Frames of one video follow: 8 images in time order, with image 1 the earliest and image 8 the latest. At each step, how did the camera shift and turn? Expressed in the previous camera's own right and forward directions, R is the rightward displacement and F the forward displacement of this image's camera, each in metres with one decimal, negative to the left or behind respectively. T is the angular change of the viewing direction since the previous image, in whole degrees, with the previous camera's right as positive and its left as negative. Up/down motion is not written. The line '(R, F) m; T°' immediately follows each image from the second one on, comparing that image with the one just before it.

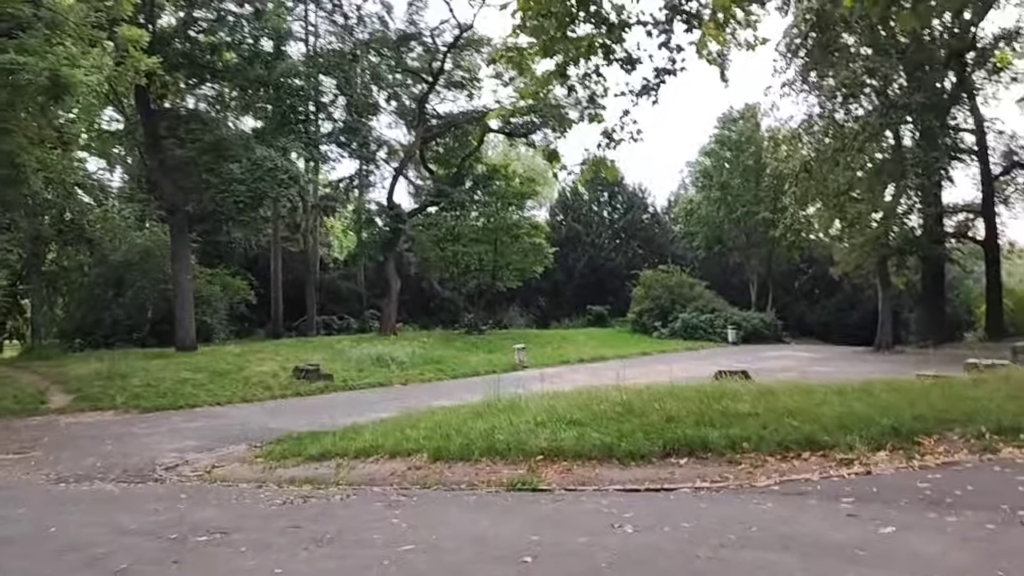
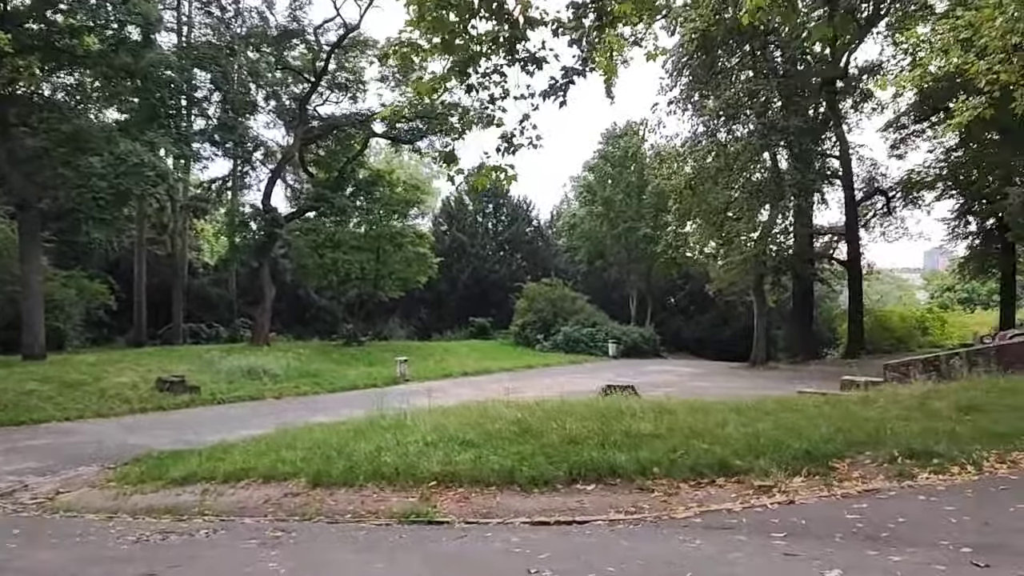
(-0.2, +0.7) m; +8°
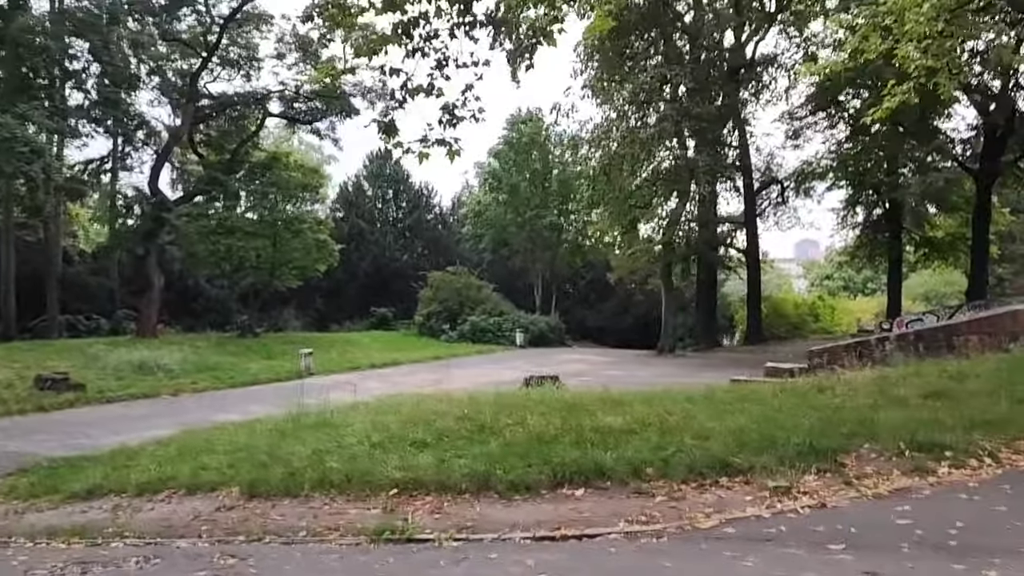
(-0.7, +0.9) m; +7°
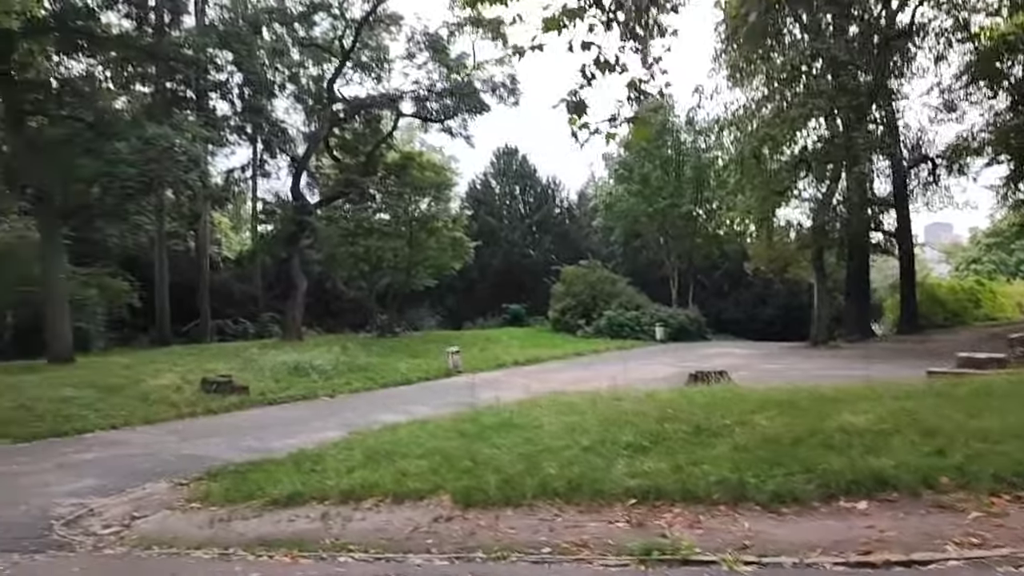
(-1.0, +0.7) m; -7°
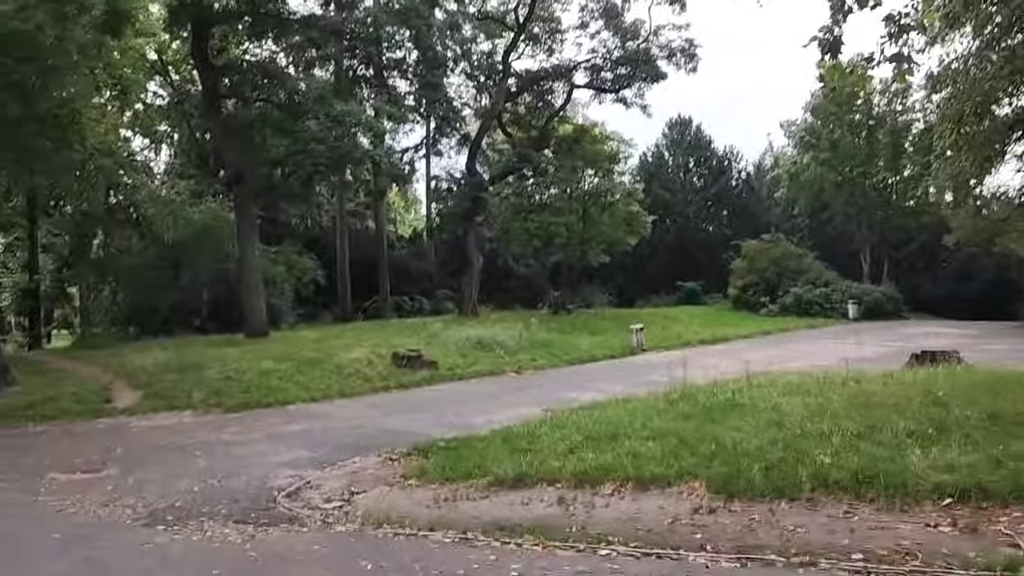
(-0.8, +0.8) m; -10°
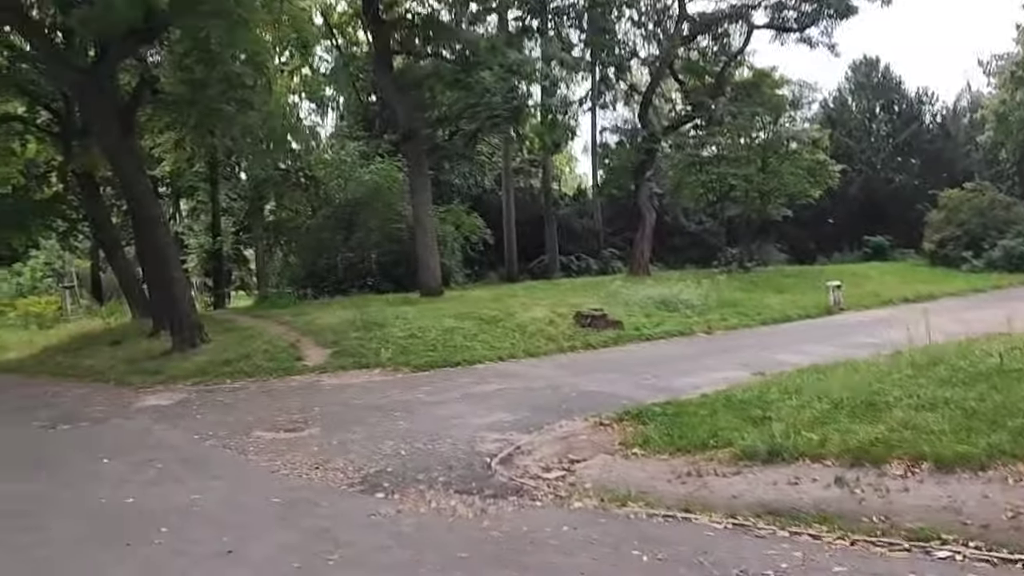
(-0.8, +0.9) m; -10°
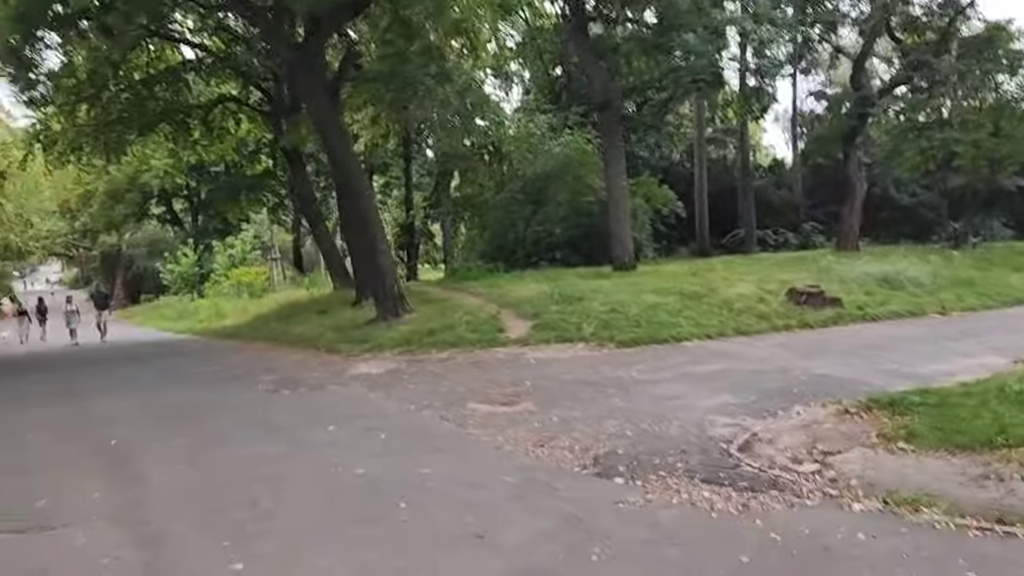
(-0.6, +0.6) m; -11°
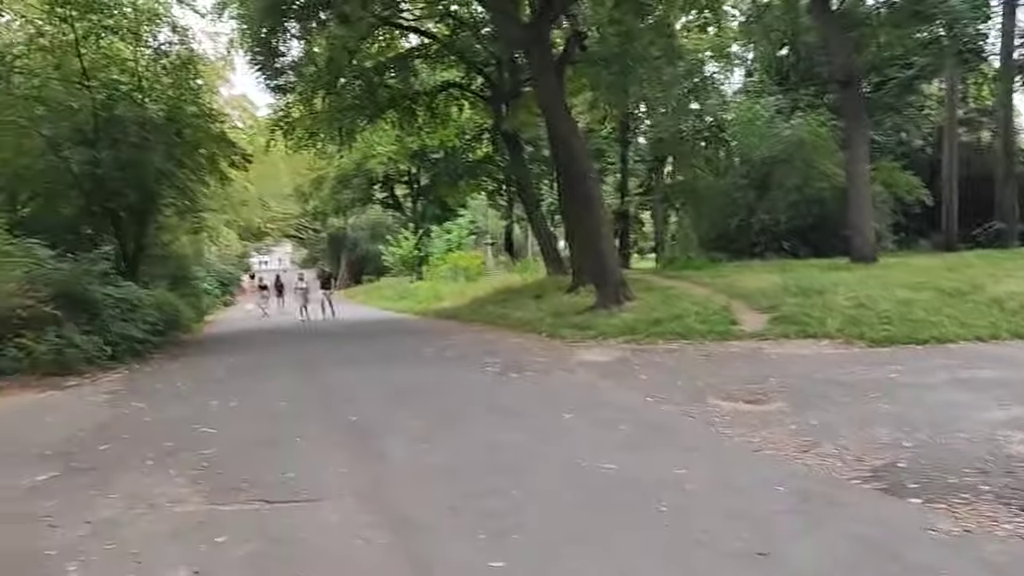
(-0.5, +0.6) m; -13°
